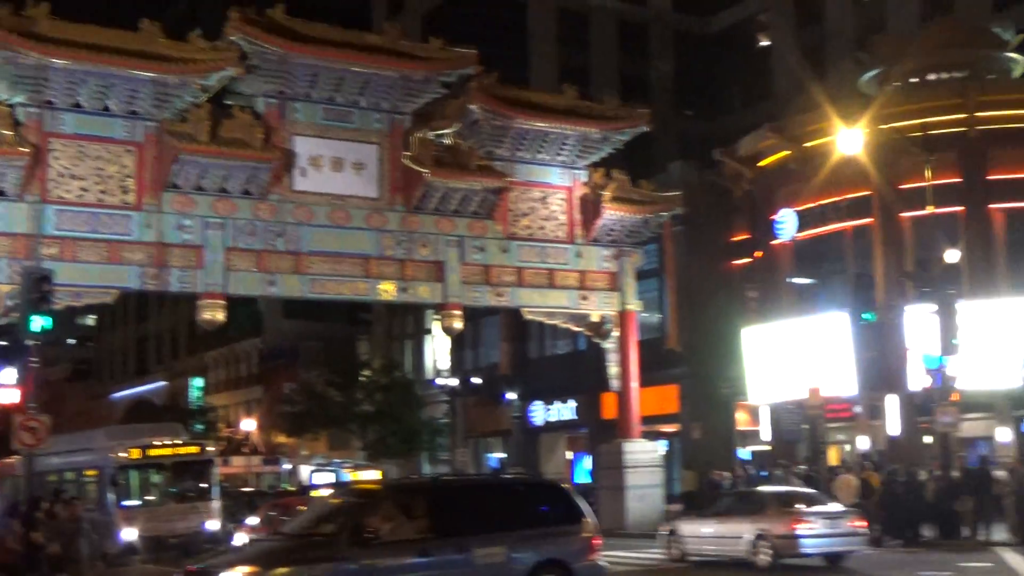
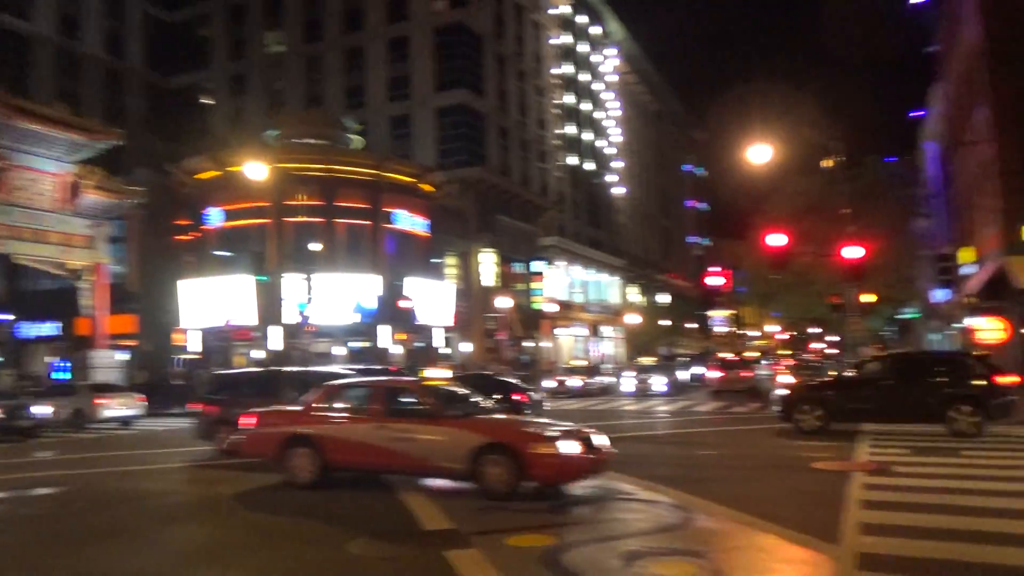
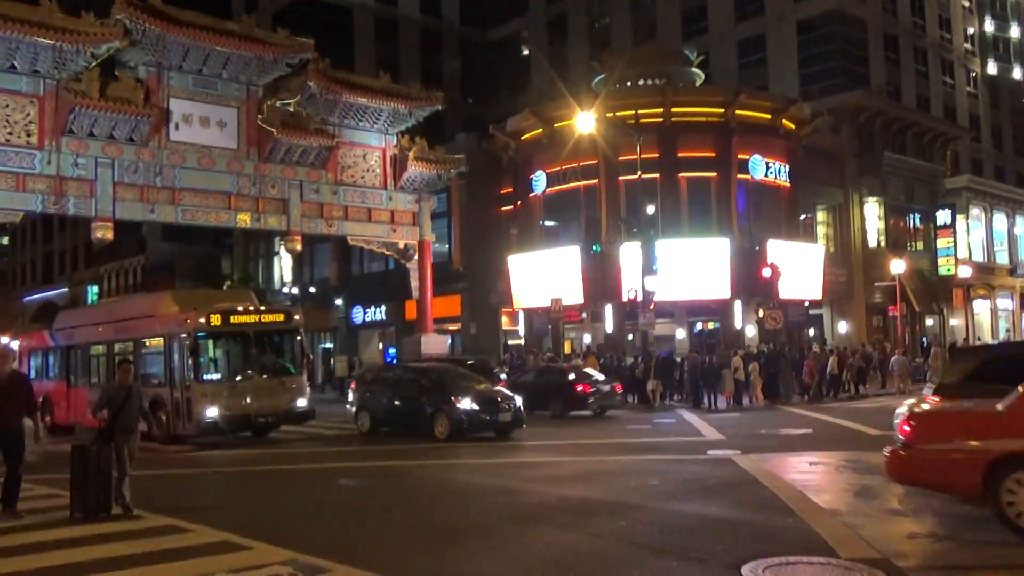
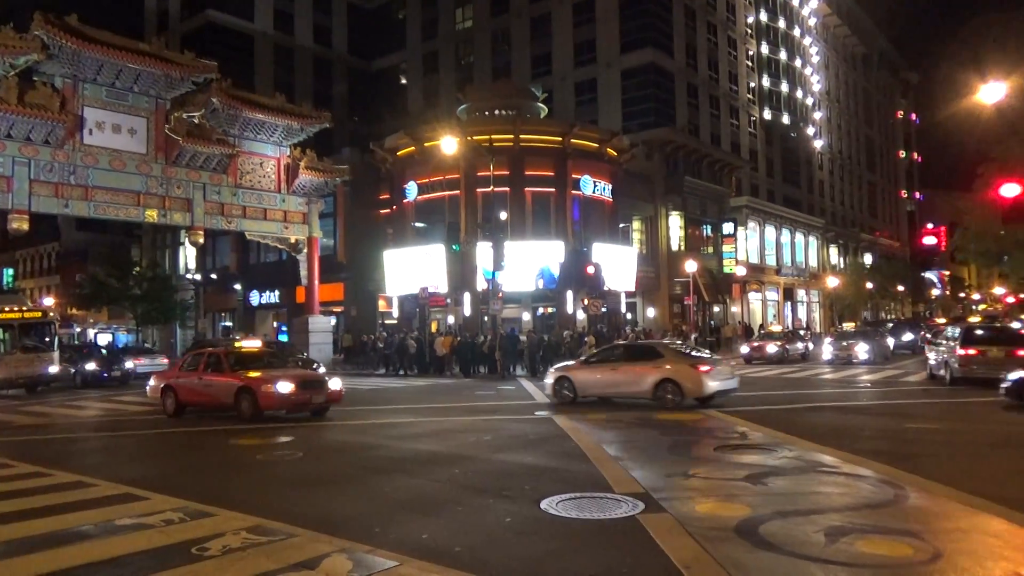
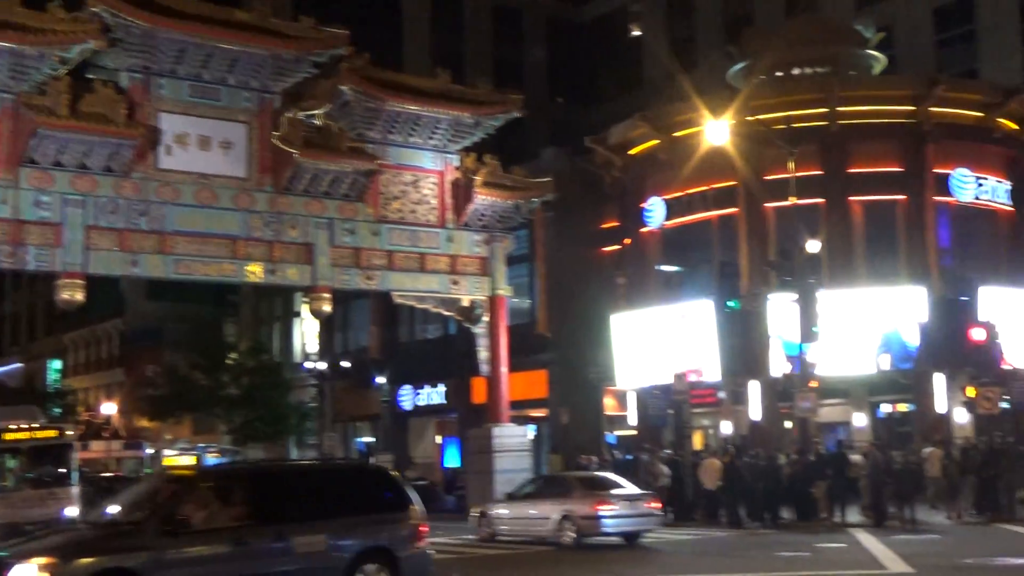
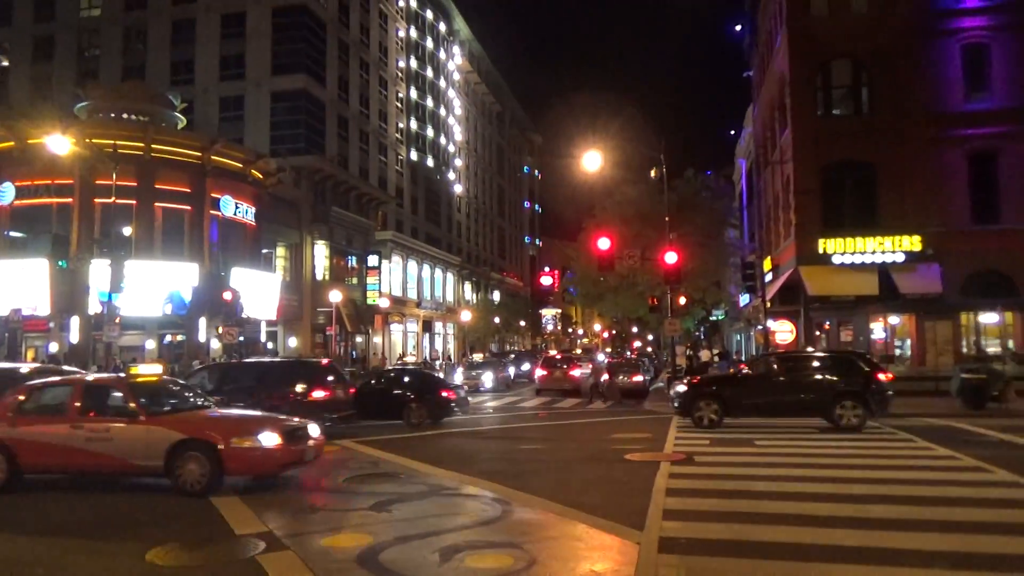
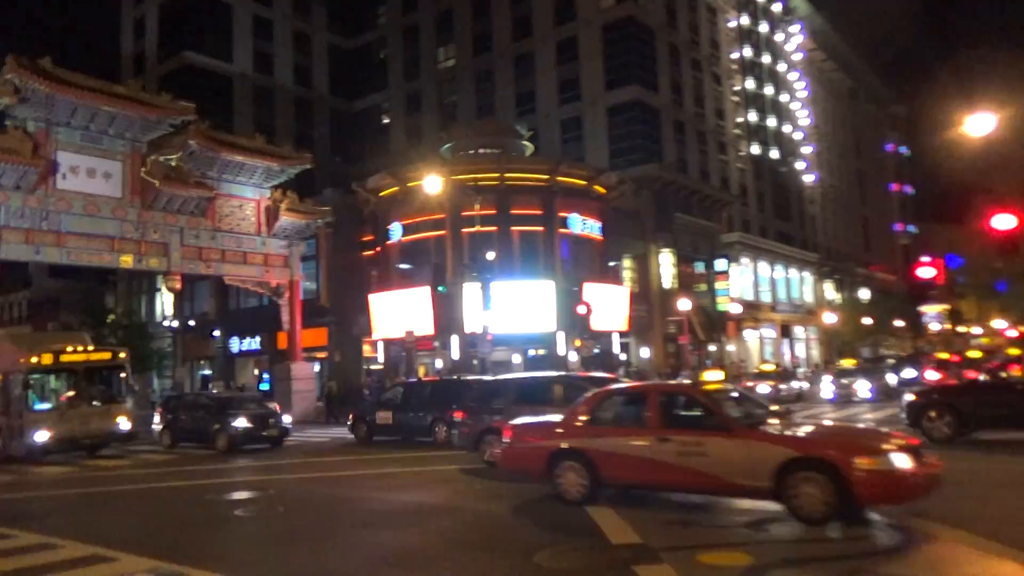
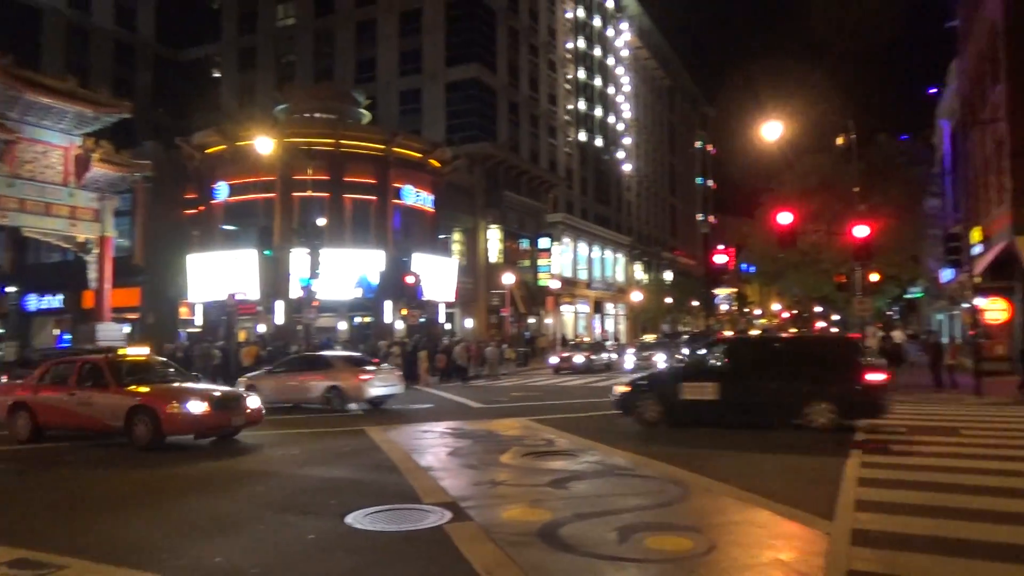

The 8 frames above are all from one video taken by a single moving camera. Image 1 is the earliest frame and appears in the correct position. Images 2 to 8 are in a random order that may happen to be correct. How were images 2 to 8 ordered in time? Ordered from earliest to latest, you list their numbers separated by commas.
5, 4, 8, 6, 2, 7, 3
